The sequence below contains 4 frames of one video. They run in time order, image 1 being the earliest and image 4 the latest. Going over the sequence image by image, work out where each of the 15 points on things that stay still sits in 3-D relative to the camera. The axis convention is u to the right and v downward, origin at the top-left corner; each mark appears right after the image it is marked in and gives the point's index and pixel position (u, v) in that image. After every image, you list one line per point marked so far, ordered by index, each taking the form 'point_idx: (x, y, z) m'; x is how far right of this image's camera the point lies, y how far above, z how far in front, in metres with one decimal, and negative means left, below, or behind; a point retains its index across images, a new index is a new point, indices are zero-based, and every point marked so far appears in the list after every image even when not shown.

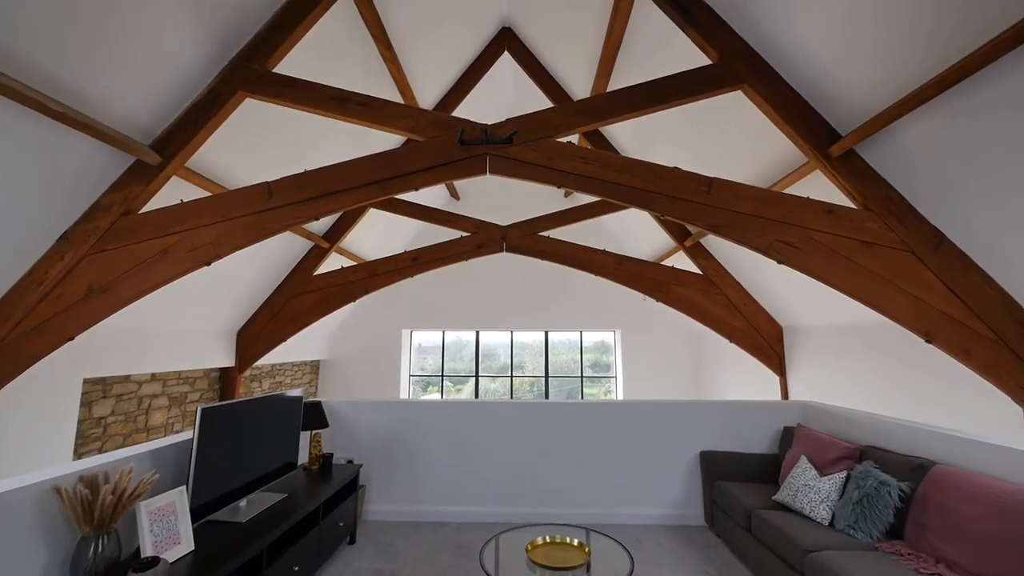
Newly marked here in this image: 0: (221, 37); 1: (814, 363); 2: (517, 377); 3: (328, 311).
0: (-2.0, +1.7, +3.0) m
1: (+3.4, -0.8, +4.9) m
2: (+0.1, -1.7, +8.0) m
3: (-2.3, -0.3, +5.3) m
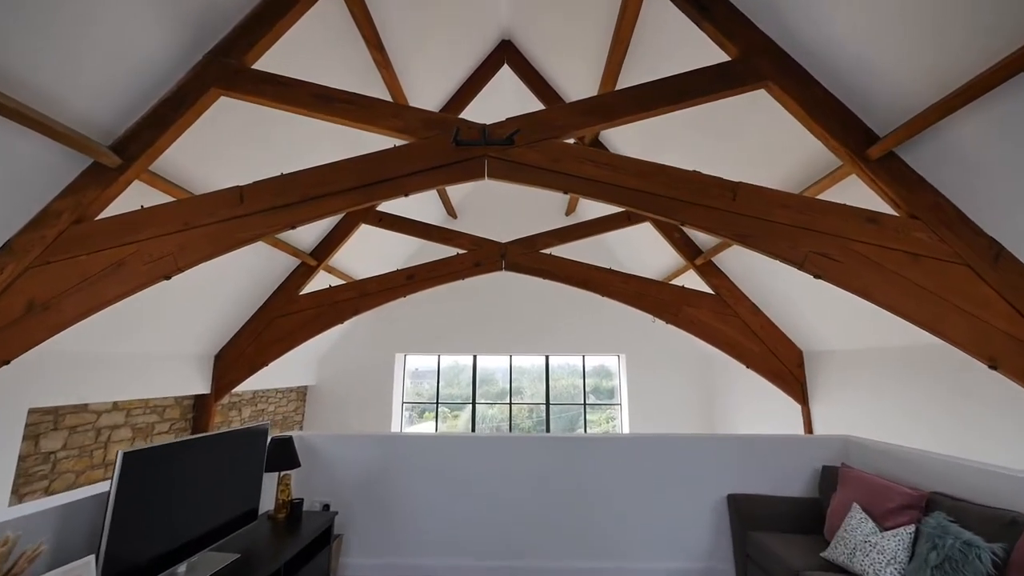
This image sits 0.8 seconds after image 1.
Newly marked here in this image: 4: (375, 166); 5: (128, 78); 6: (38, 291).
0: (-2.0, +1.6, +2.7) m
1: (+3.4, -1.1, +4.5) m
2: (+0.1, -2.0, +7.5) m
3: (-2.3, -0.5, +5.0) m
4: (-0.8, +0.7, +2.6) m
5: (-2.3, +1.3, +2.6) m
6: (-2.8, 0.0, +2.6) m
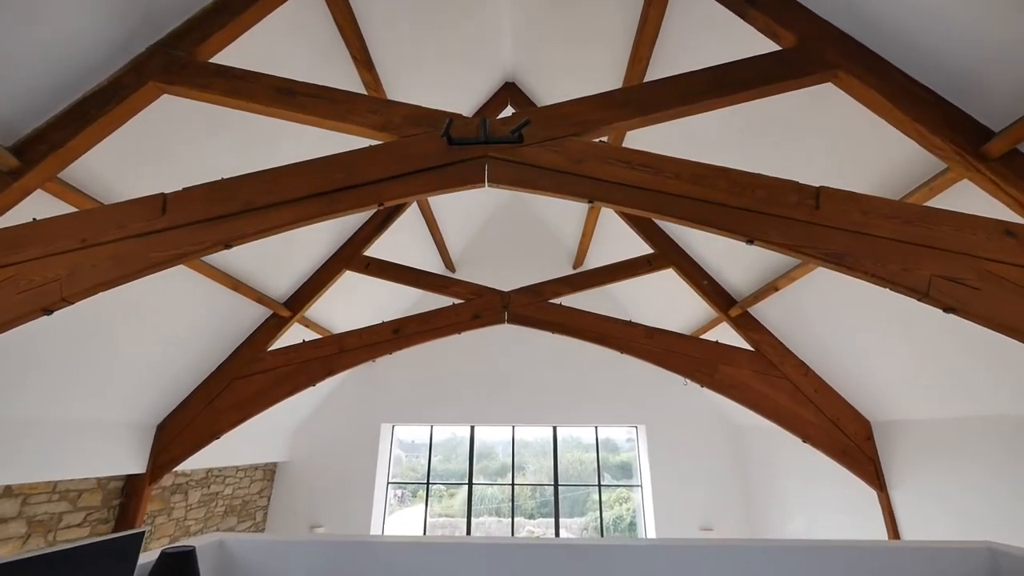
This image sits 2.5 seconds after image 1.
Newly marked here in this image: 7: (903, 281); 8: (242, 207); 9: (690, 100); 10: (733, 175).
0: (-2.0, +1.4, +2.3) m
1: (+3.4, -1.5, +3.6) m
2: (+0.1, -3.0, +6.4) m
3: (-2.3, -1.0, +4.1) m
4: (-0.8, +0.6, +2.0) m
5: (-2.3, +1.1, +2.1) m
6: (-2.8, -0.2, +1.8) m
7: (+1.6, 0.0, +1.8) m
8: (-1.2, +0.4, +2.0) m
9: (+0.9, +0.9, +2.1) m
10: (+1.0, +0.5, +2.0) m
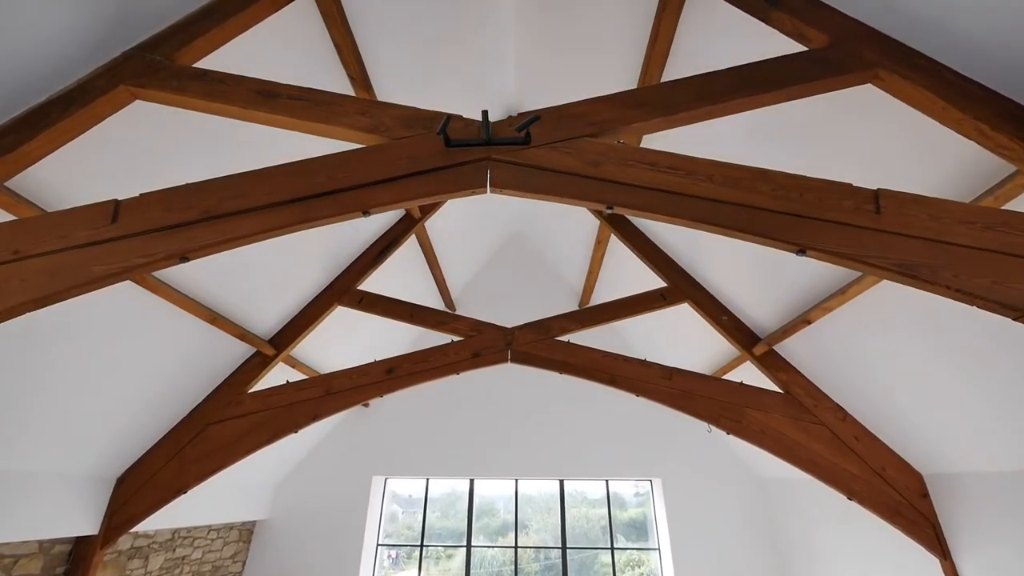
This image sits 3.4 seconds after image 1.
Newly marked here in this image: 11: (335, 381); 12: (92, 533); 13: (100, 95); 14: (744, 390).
0: (-1.9, +1.3, +2.1) m
1: (+3.5, -1.8, +3.1) m
2: (+0.1, -3.5, +5.8) m
3: (-2.2, -1.4, +3.7) m
4: (-0.8, +0.5, +1.8) m
5: (-2.2, +1.0, +1.9) m
6: (-2.8, -0.3, +1.5) m
7: (+1.7, 0.0, +1.5) m
8: (-1.2, +0.3, +1.7) m
9: (+0.9, +0.8, +1.9) m
10: (+1.0, +0.4, +1.7) m
11: (-1.6, -0.8, +3.9) m
12: (-3.5, -2.0, +3.6) m
13: (-1.9, +0.9, +2.0) m
14: (+2.0, -0.9, +3.8) m
